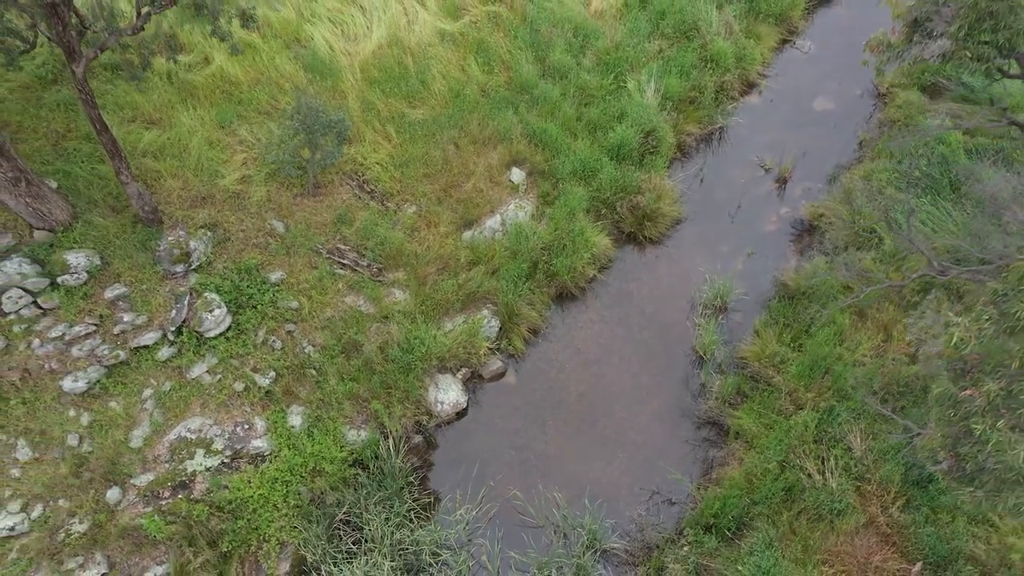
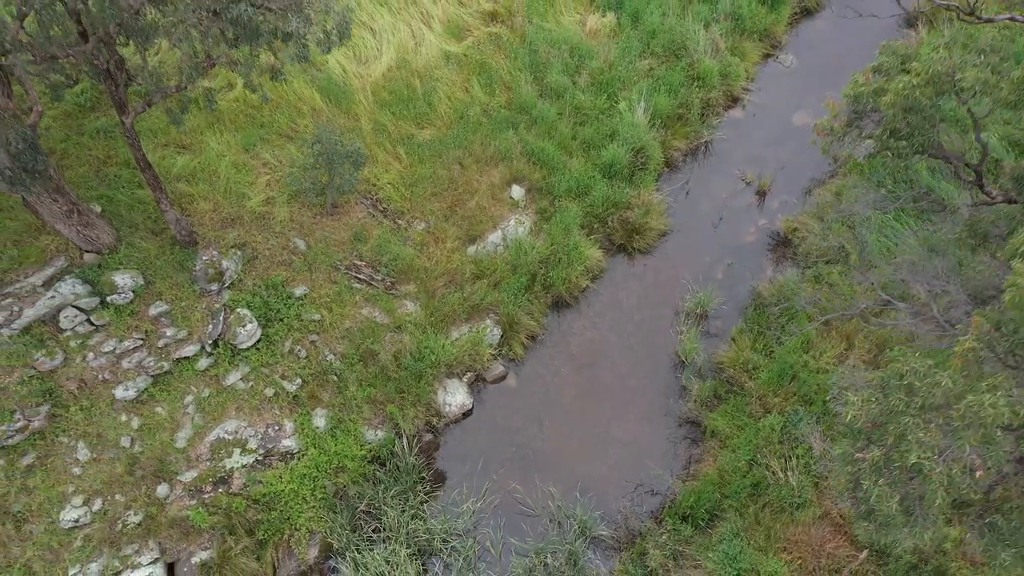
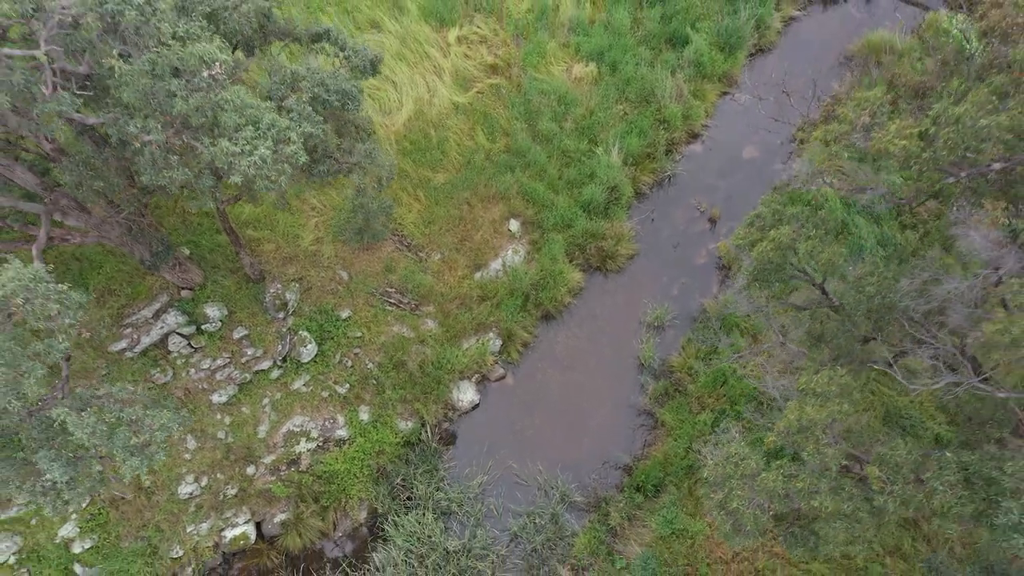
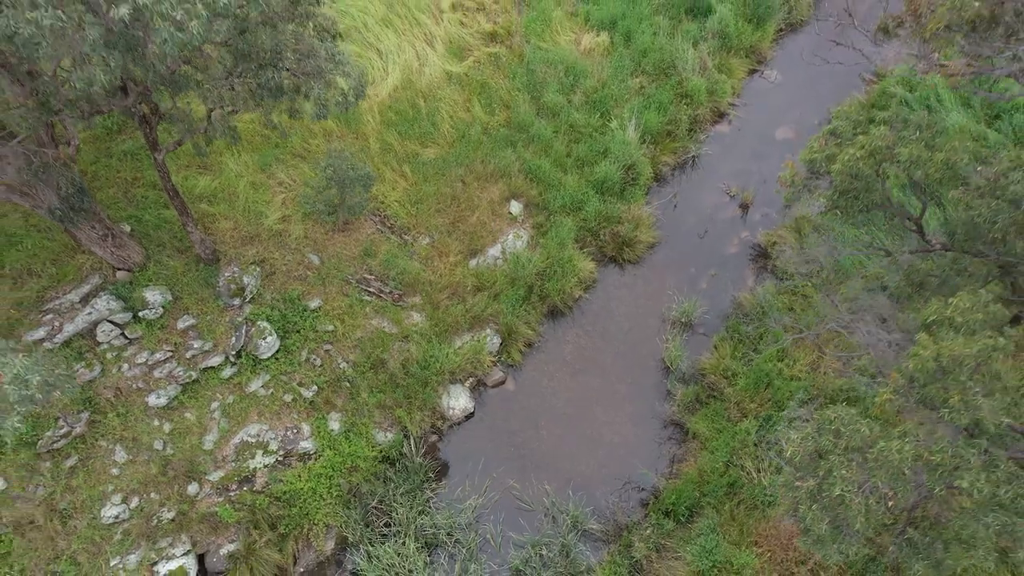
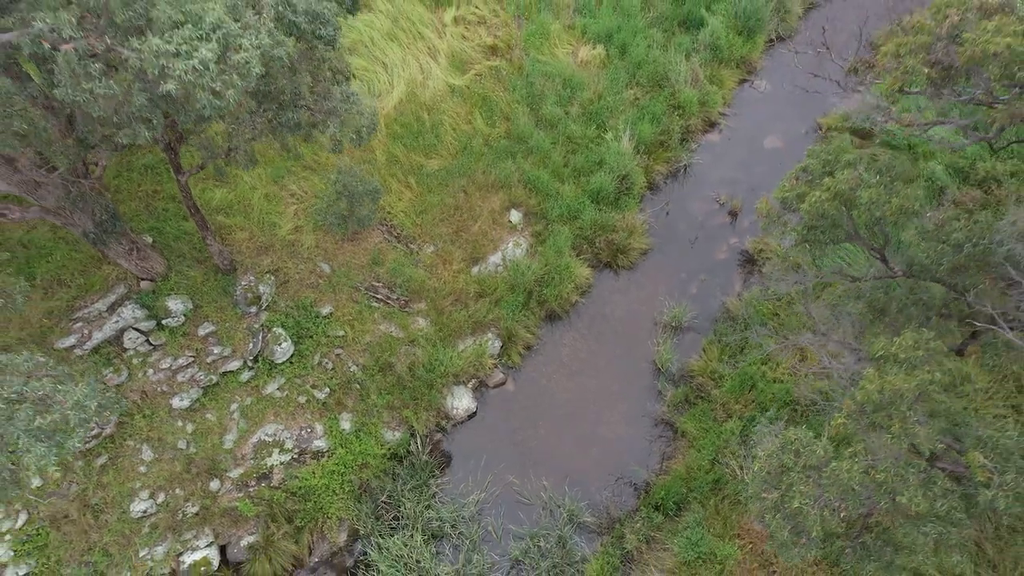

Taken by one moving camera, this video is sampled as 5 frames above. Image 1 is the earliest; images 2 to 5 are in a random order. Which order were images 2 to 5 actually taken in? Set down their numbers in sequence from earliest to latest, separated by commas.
2, 4, 5, 3
